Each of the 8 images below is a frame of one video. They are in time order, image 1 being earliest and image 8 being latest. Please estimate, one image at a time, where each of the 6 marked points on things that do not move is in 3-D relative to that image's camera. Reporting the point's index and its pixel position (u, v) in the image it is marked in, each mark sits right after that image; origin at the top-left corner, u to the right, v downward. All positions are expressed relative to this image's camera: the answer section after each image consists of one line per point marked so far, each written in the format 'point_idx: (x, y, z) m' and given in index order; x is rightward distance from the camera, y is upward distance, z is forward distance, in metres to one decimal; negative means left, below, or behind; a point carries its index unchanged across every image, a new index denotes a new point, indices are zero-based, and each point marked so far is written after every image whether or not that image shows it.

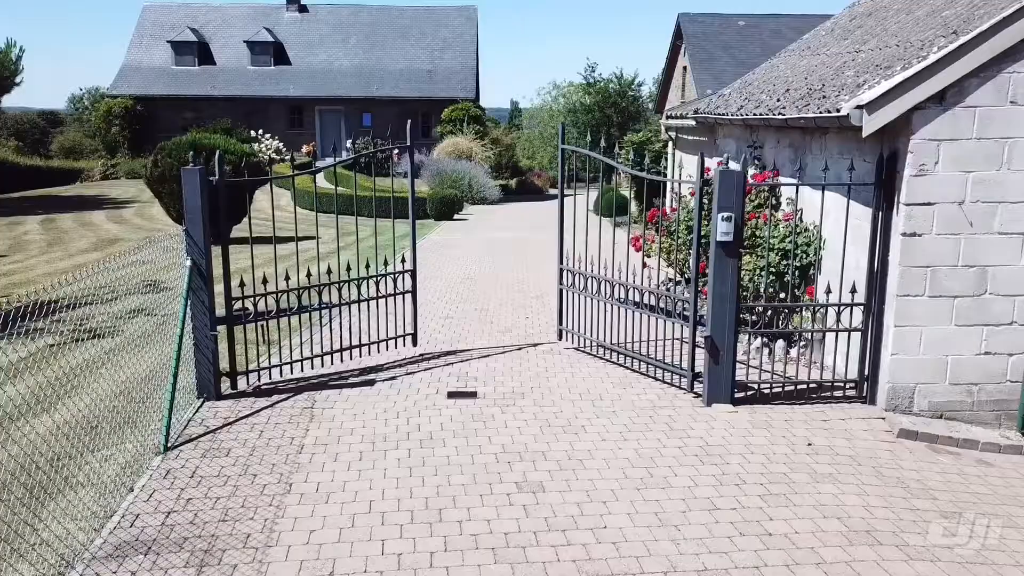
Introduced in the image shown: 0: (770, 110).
0: (+3.8, +2.6, +7.9) m
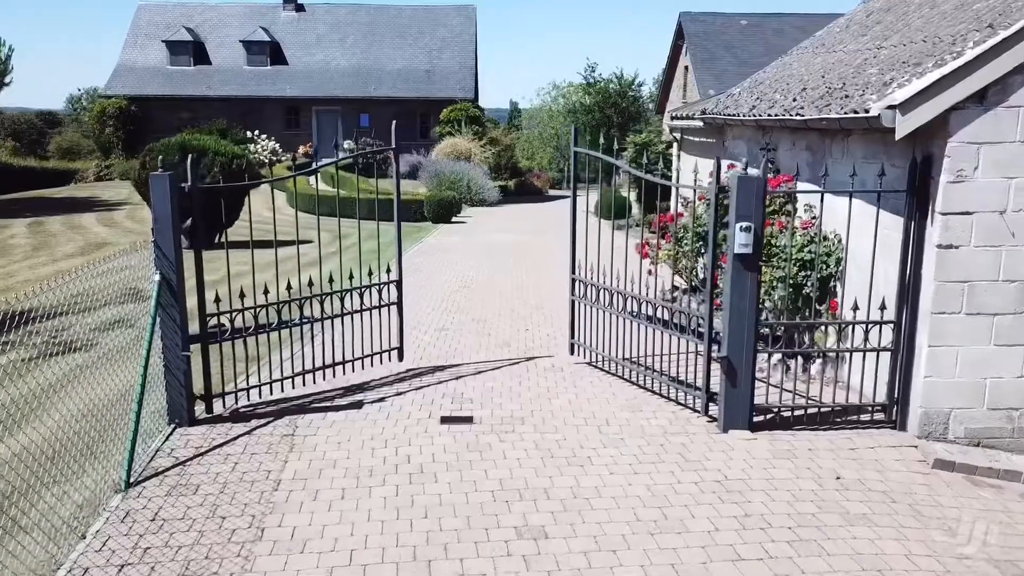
0: (+3.8, +2.4, +7.4) m
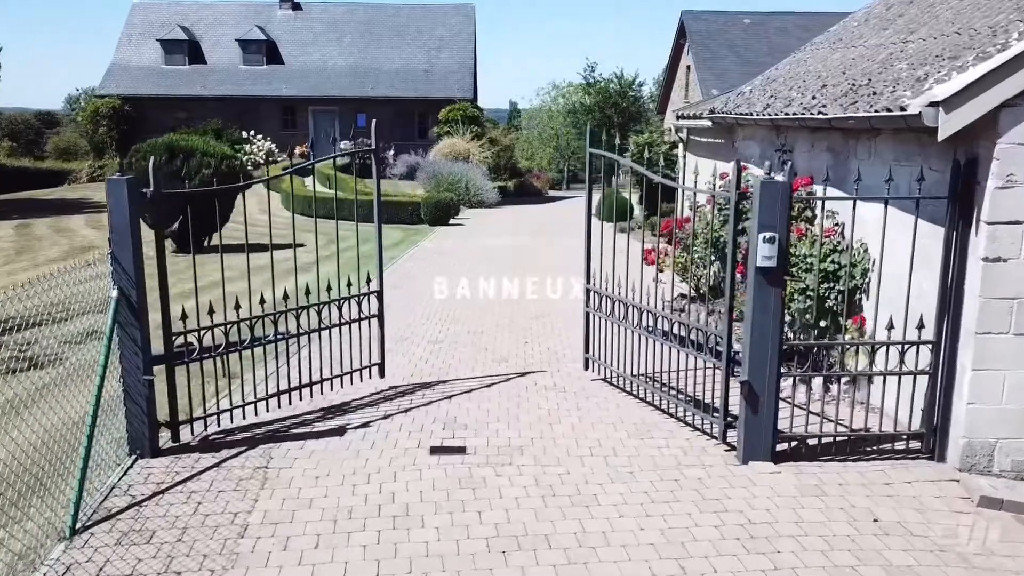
0: (+3.7, +2.3, +6.9) m
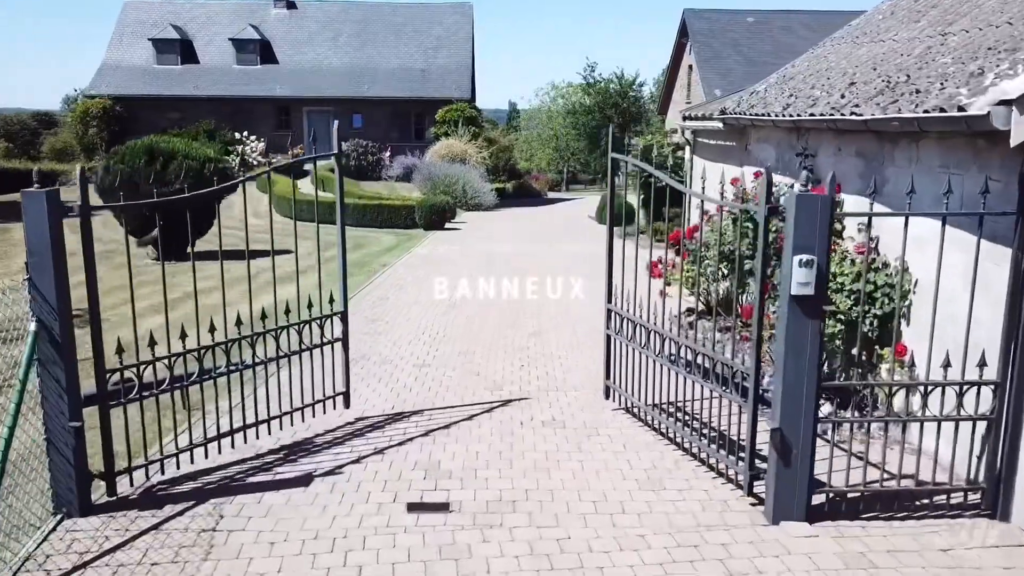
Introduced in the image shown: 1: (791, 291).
0: (+3.7, +2.1, +6.2) m
1: (+2.1, 0.0, +4.1) m
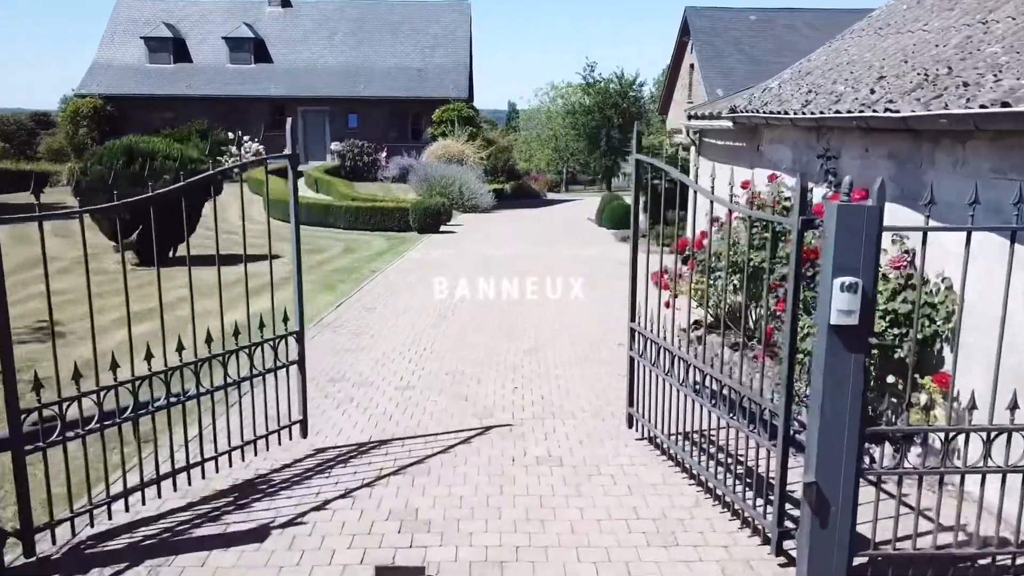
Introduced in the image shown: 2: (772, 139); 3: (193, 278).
0: (+3.6, +1.9, +5.5) m
1: (+2.0, -0.2, +3.4) m
2: (+3.9, +2.2, +8.1) m
3: (-7.2, +0.2, +12.3) m
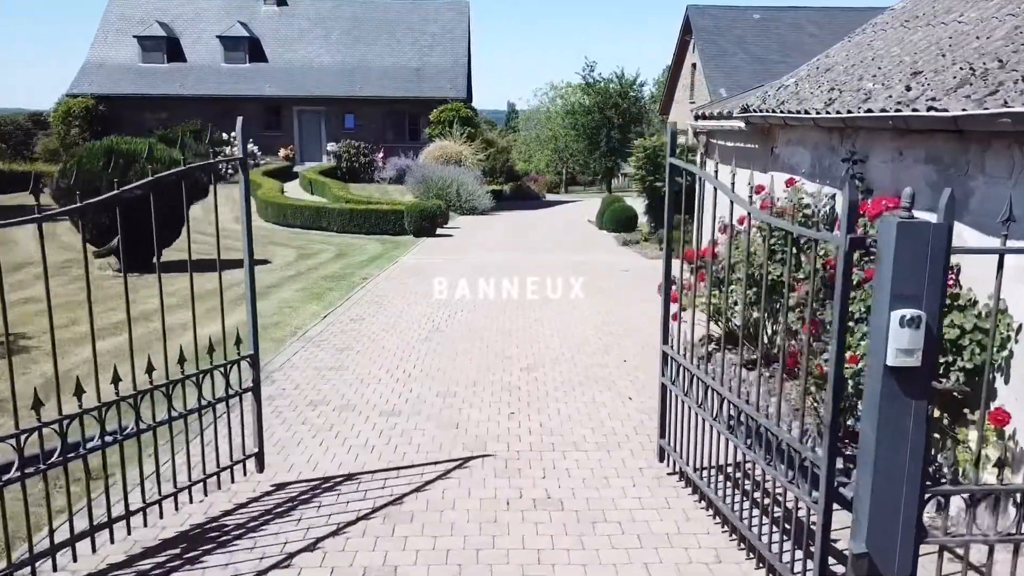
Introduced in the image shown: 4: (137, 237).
0: (+3.5, +1.7, +4.9) m
1: (+1.9, -0.4, +2.8) m
2: (+3.8, +2.0, +7.5) m
3: (-7.2, 0.0, +11.7) m
4: (-8.6, +1.2, +12.5) m
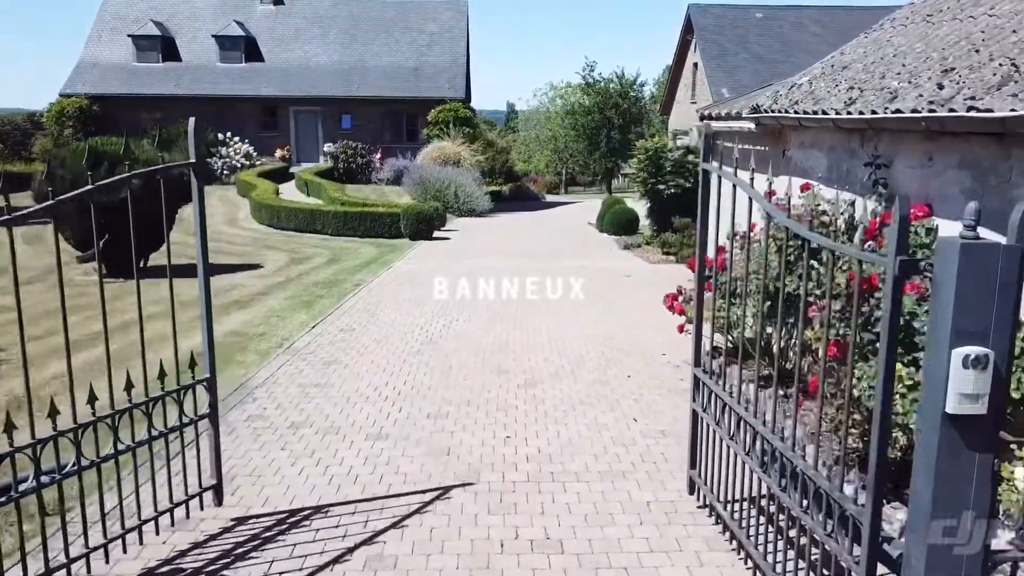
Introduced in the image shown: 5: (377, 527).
0: (+3.5, +1.5, +4.5) m
1: (+1.9, -0.5, +2.4) m
2: (+3.8, +1.9, +7.1) m
3: (-7.3, -0.1, +11.2) m
4: (-8.7, +1.0, +12.1) m
5: (-0.8, -2.0, +4.4) m
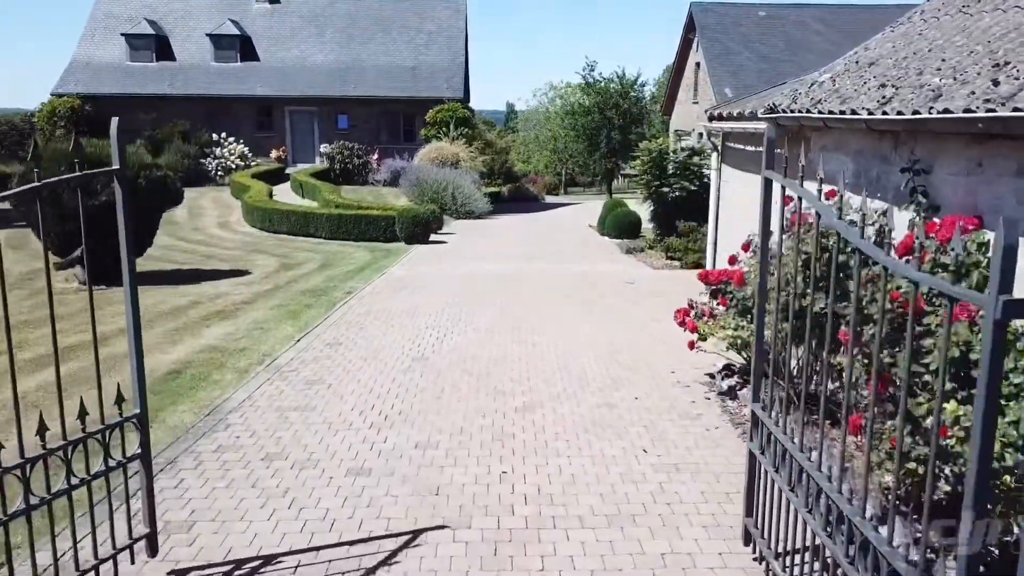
0: (+3.4, +1.4, +3.9) m
1: (+1.9, -0.7, +1.8) m
2: (+3.7, +1.7, +6.5) m
3: (-7.3, -0.3, +10.6) m
4: (-8.7, +0.8, +11.5) m
5: (-0.9, -2.1, +3.8) m
